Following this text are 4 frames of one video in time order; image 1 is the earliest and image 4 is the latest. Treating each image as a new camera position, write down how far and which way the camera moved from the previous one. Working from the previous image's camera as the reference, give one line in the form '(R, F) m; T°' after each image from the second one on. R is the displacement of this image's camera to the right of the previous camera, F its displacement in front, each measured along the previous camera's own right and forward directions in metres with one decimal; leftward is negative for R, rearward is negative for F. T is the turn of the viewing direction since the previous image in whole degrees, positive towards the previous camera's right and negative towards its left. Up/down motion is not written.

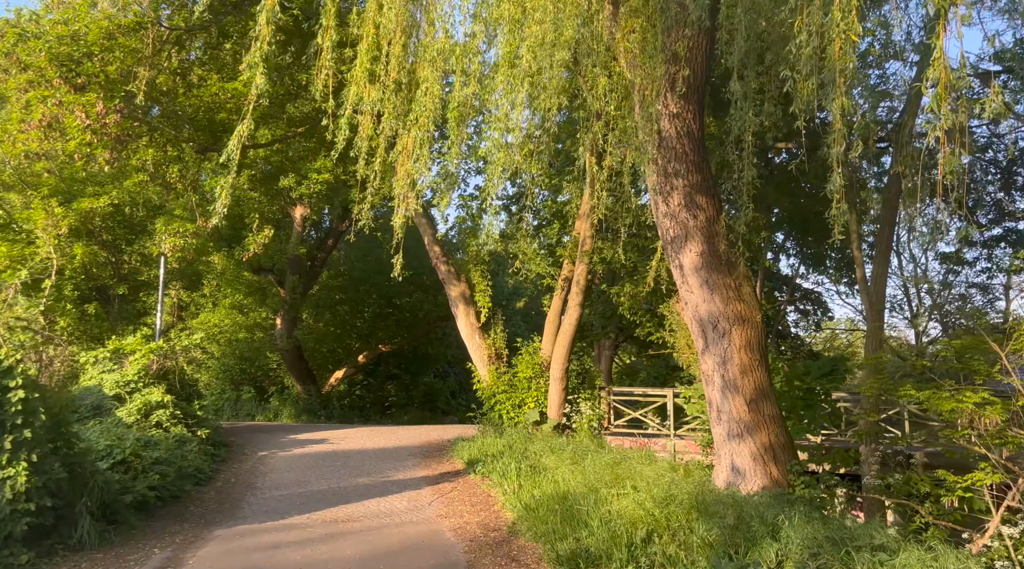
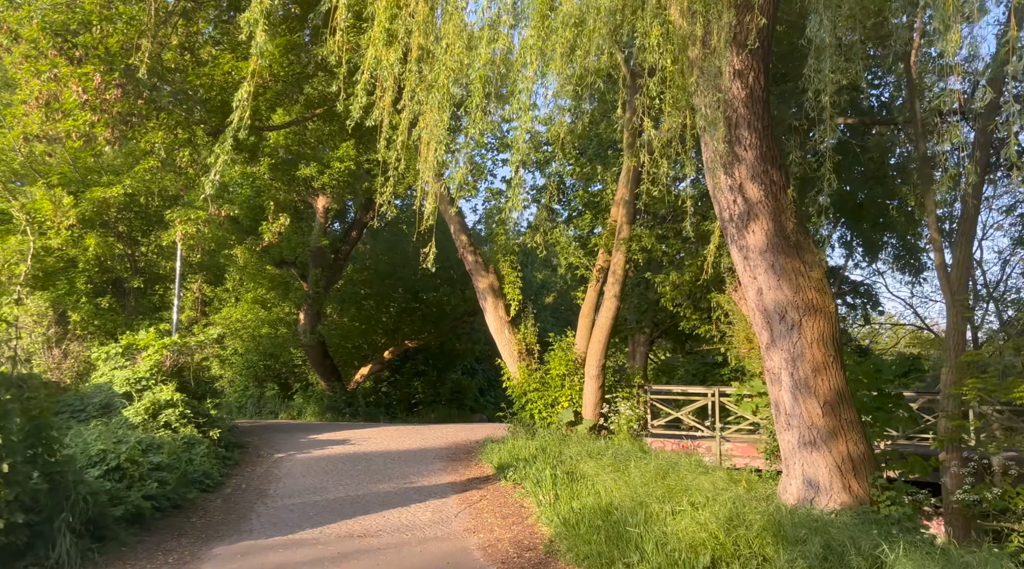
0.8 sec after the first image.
(-0.1, +1.0) m; -2°
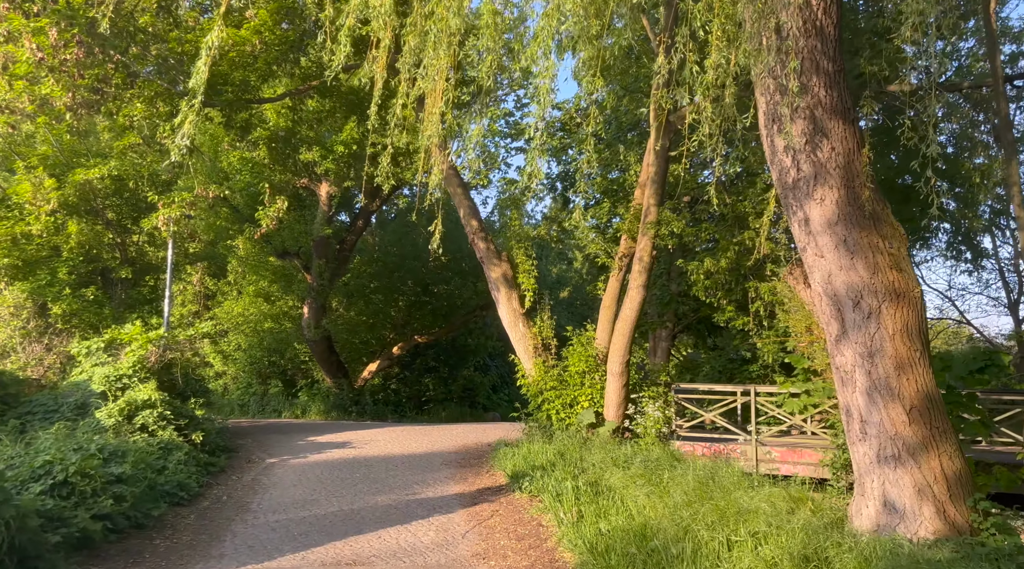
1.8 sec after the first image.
(0.0, +1.2) m; -1°
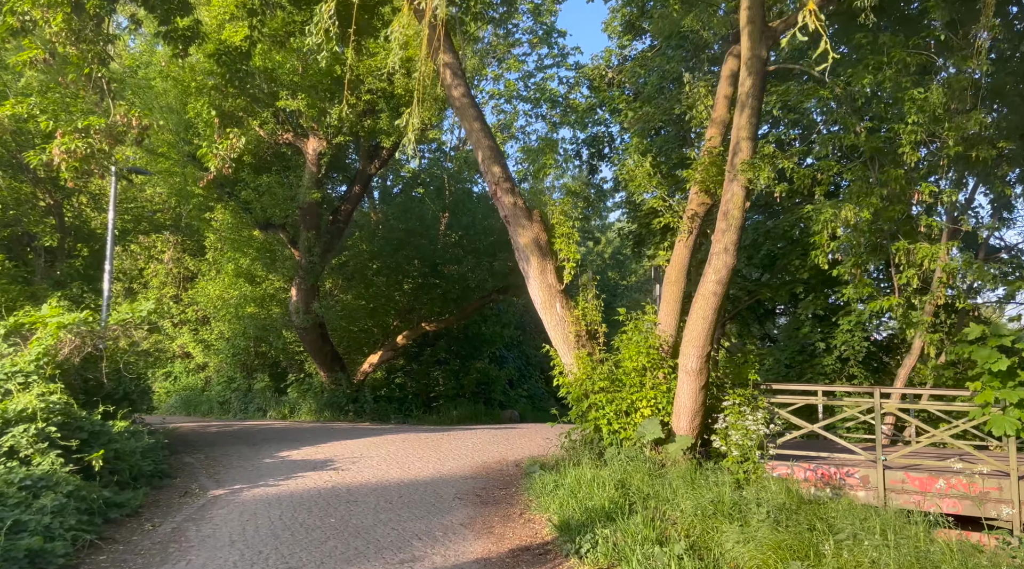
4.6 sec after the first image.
(-0.3, +3.4) m; -1°
